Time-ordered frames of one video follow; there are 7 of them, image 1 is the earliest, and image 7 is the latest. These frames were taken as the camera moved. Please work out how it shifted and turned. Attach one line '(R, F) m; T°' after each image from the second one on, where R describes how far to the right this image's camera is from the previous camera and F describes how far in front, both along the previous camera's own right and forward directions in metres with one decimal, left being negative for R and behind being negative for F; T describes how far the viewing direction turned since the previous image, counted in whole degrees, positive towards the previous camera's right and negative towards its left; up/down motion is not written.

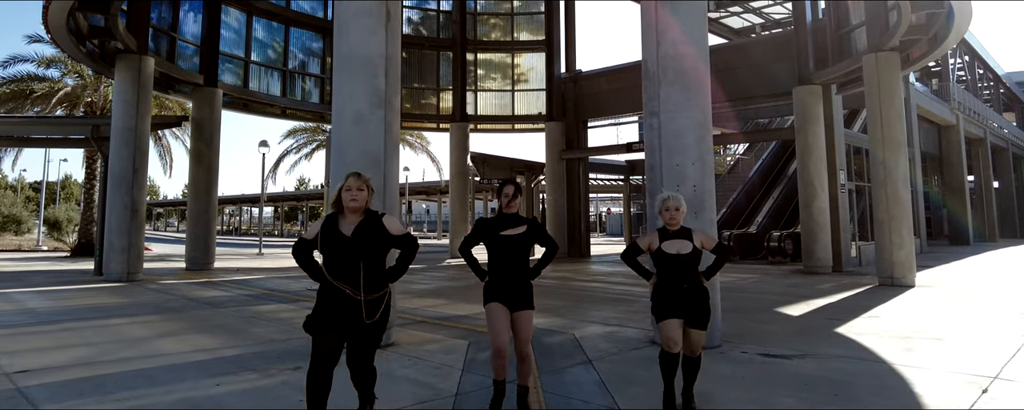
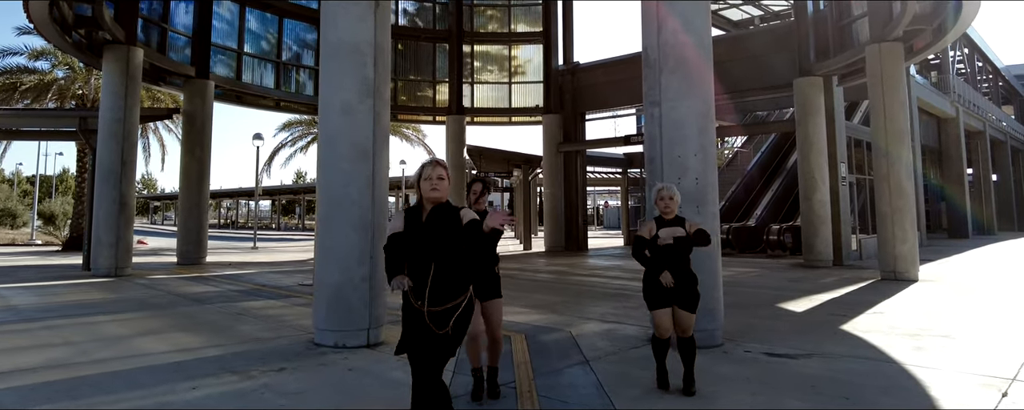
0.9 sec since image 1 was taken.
(0.0, +0.2) m; 0°
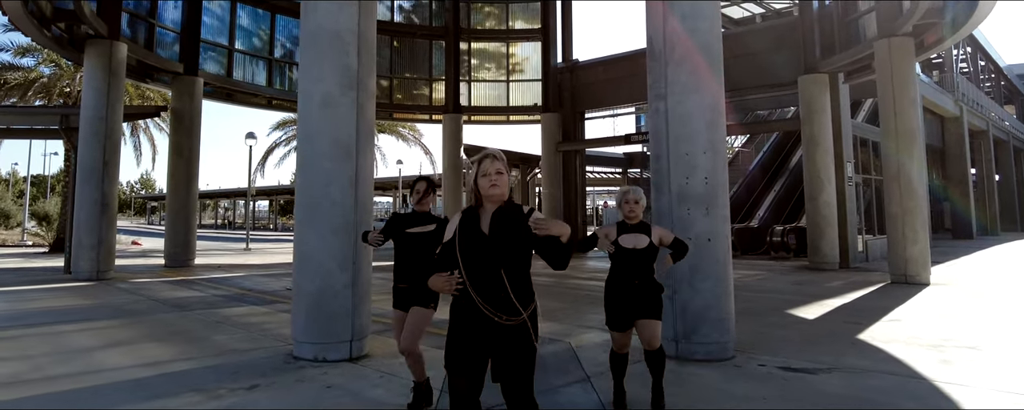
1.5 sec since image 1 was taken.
(0.0, +0.5) m; 0°
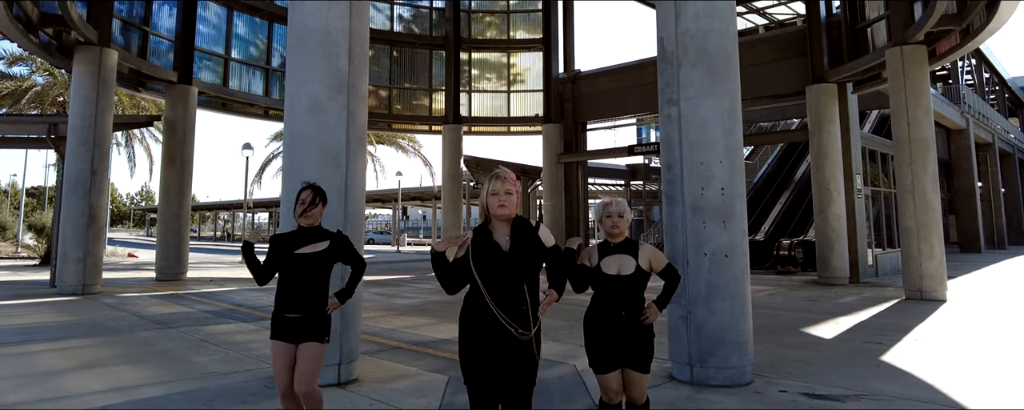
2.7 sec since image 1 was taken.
(0.0, +0.4) m; 0°
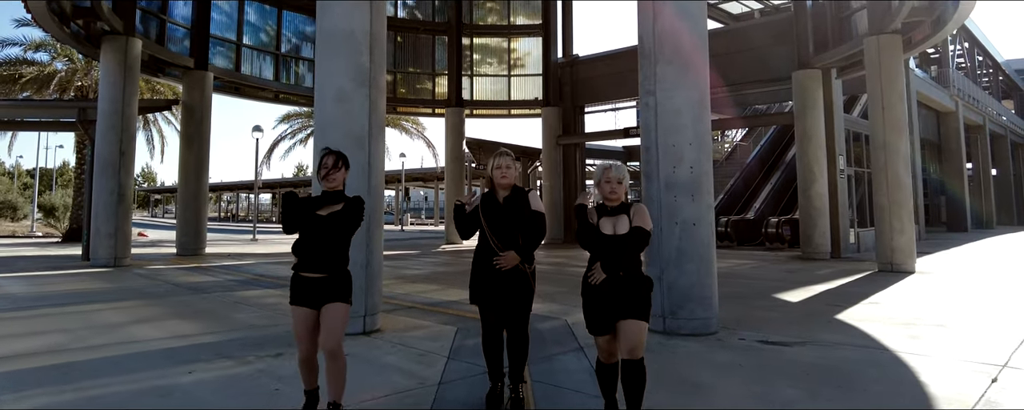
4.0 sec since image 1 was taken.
(0.0, -0.9) m; 0°
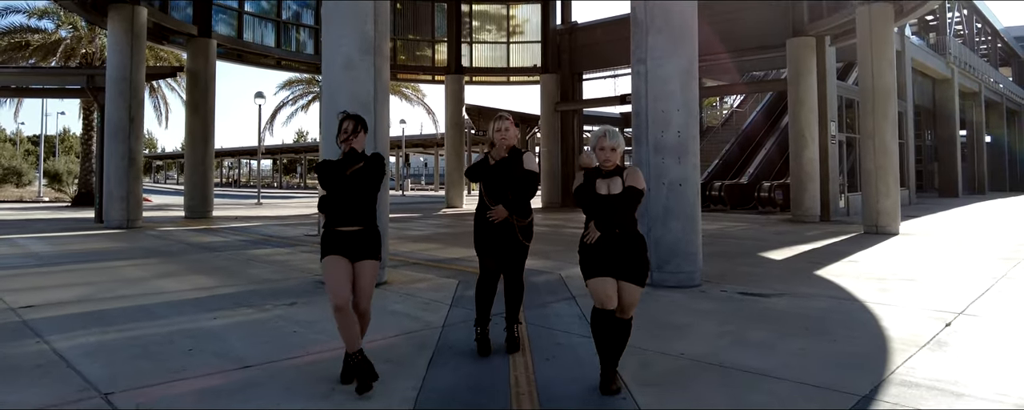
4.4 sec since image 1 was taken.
(0.0, -0.4) m; 0°
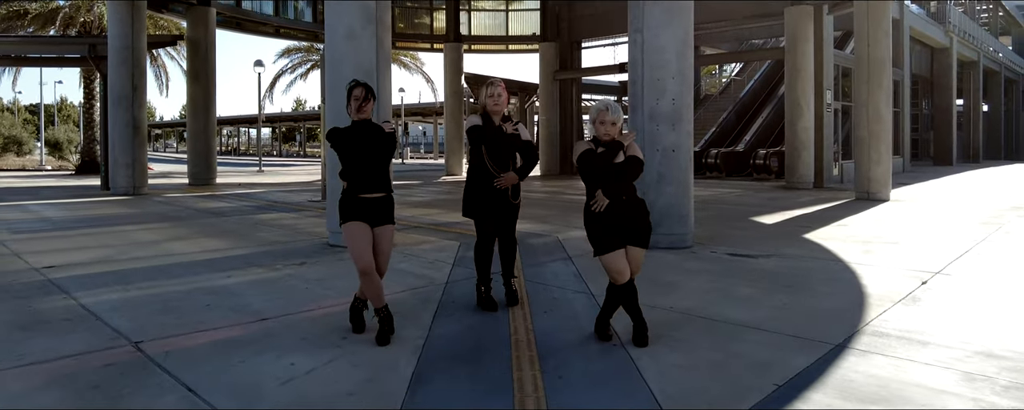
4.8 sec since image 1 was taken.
(0.0, -0.3) m; 0°
